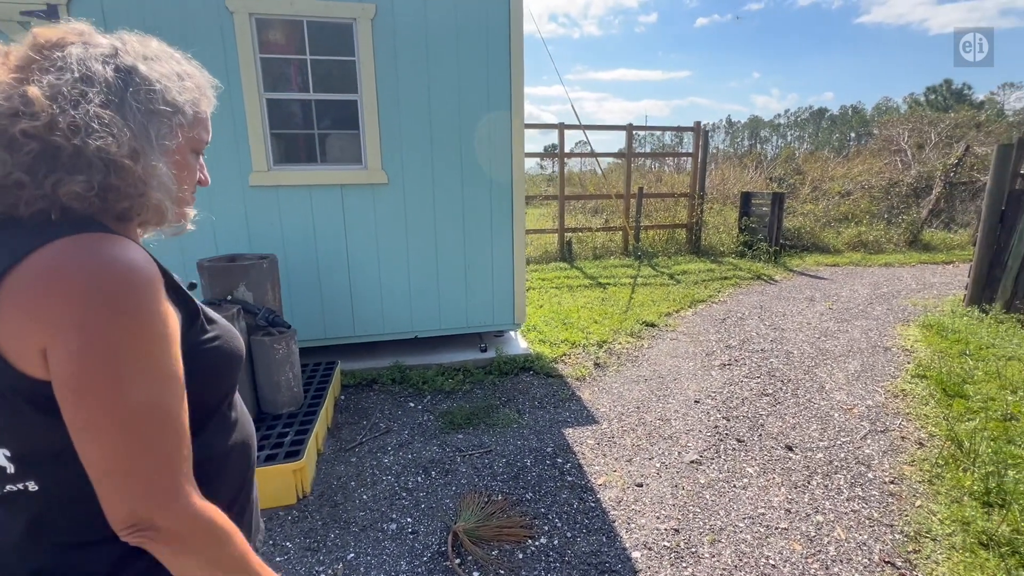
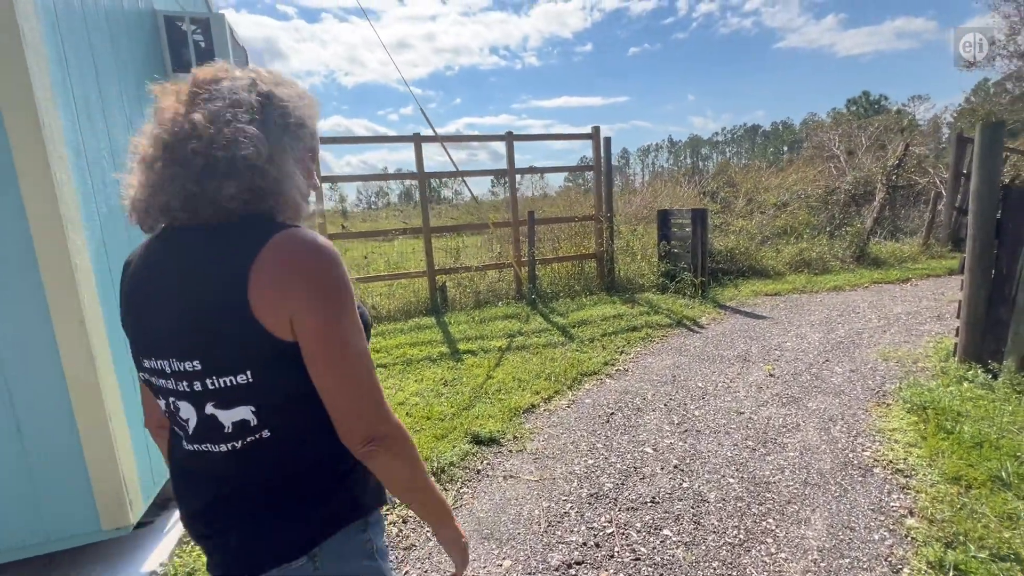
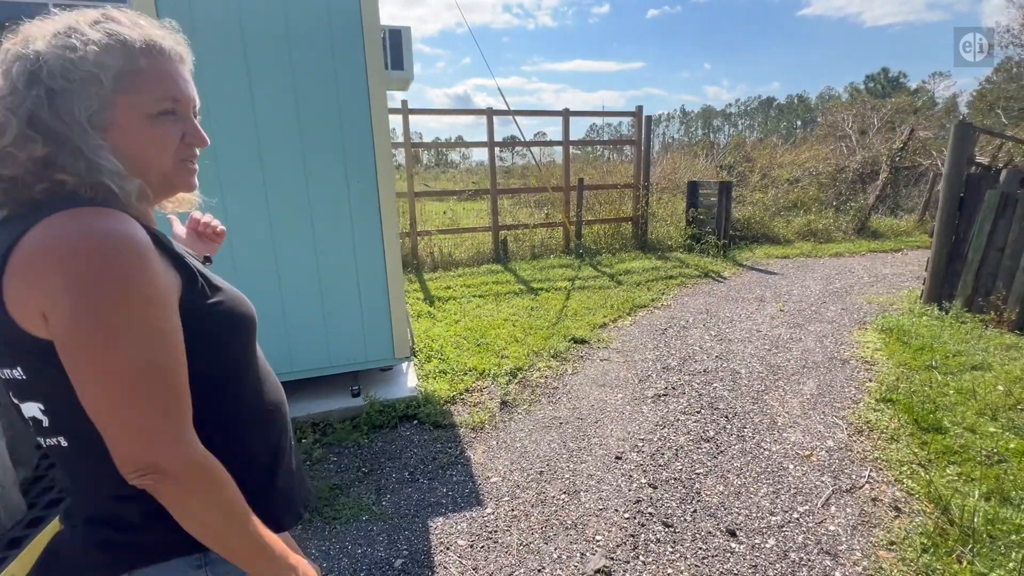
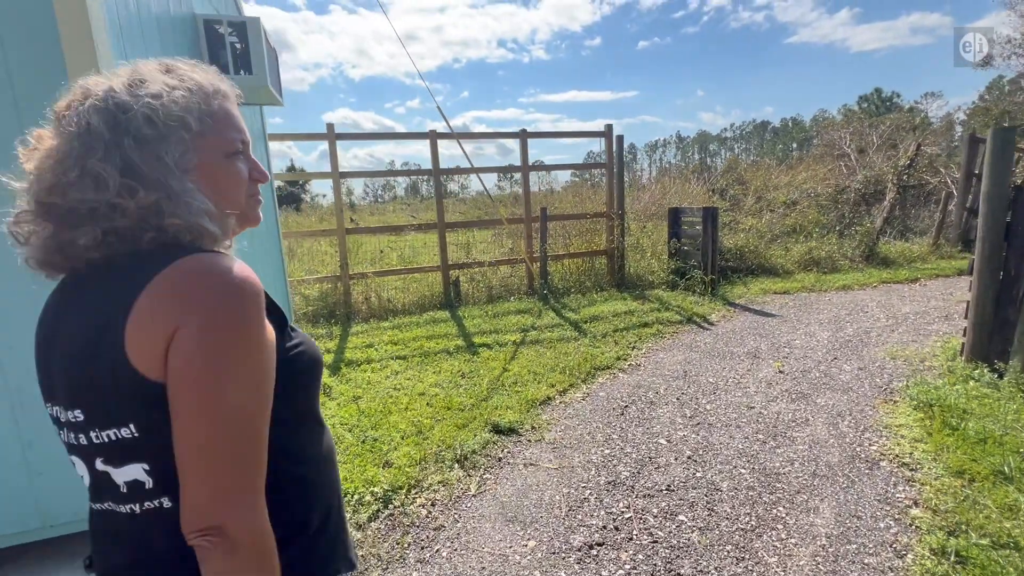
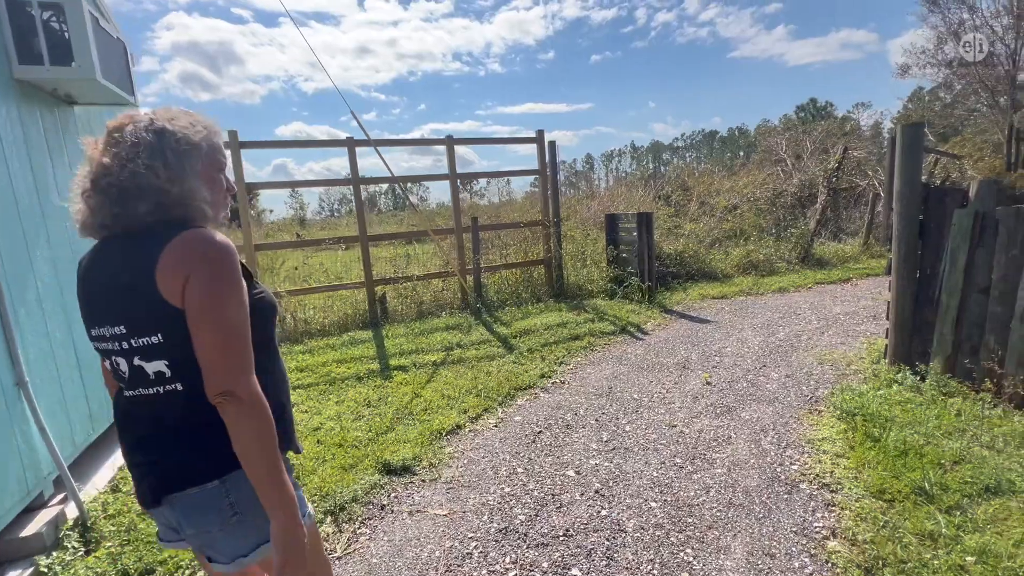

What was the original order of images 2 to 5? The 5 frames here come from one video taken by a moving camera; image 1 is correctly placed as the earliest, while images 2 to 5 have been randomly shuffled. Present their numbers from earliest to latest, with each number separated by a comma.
3, 4, 2, 5
